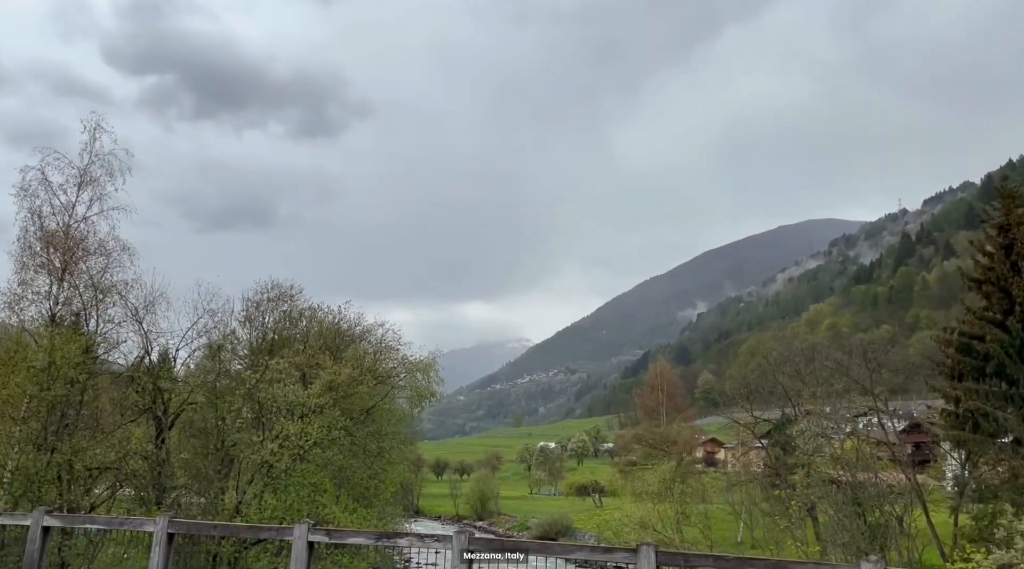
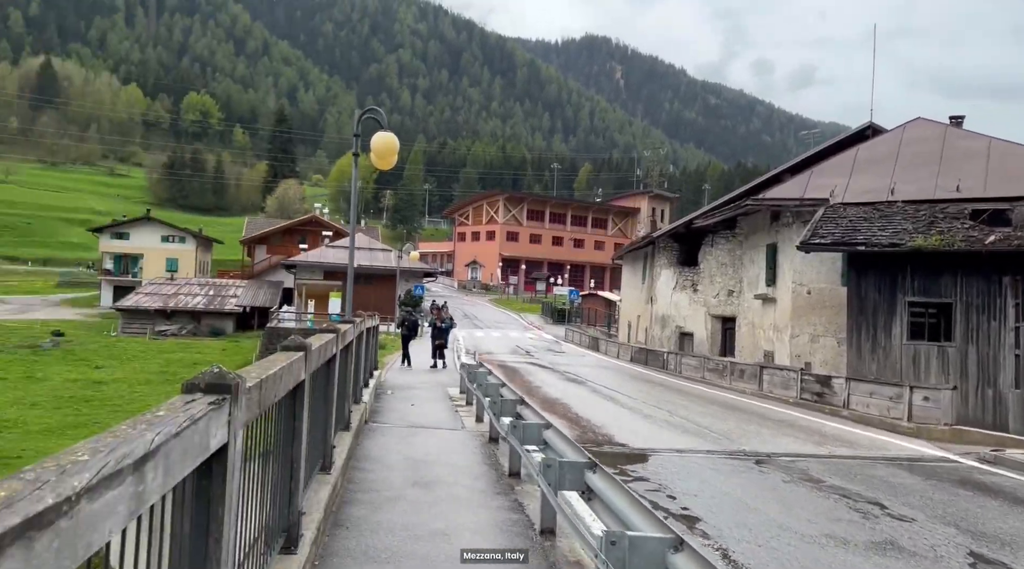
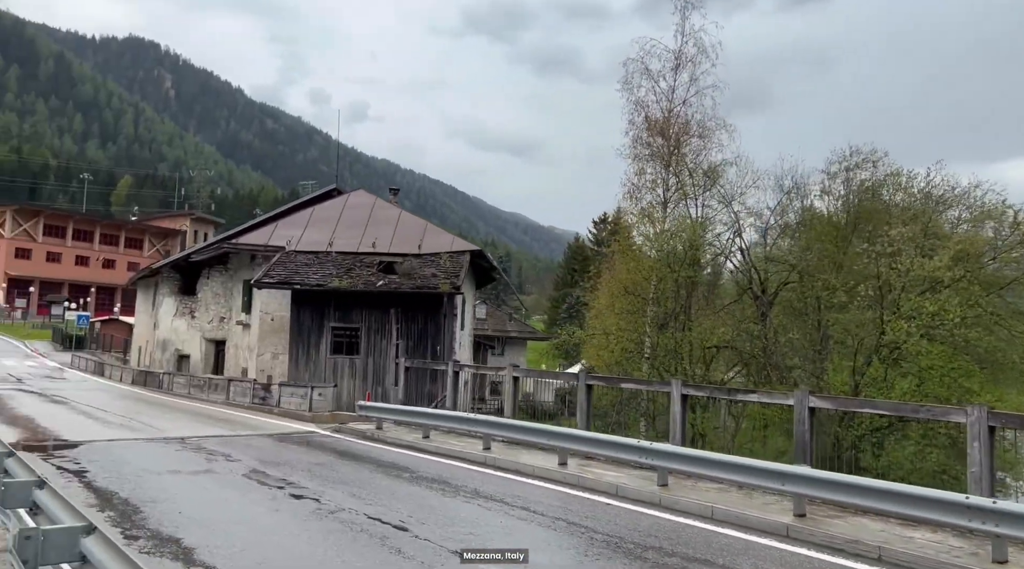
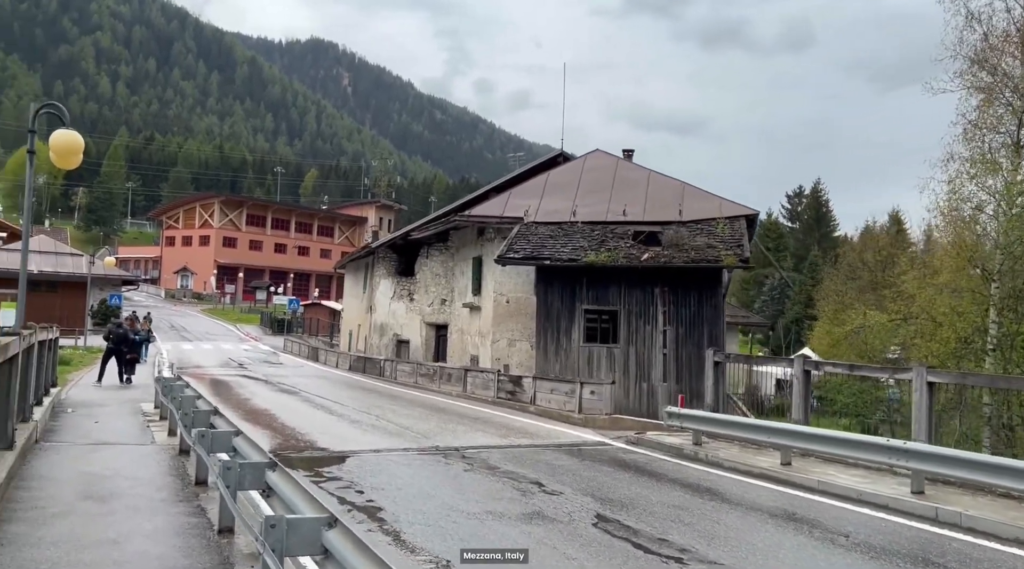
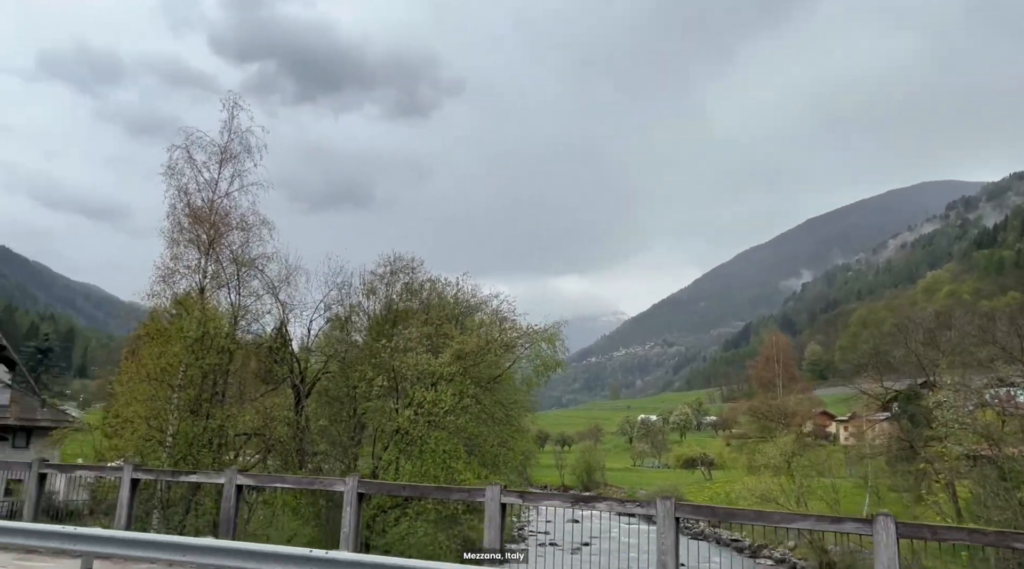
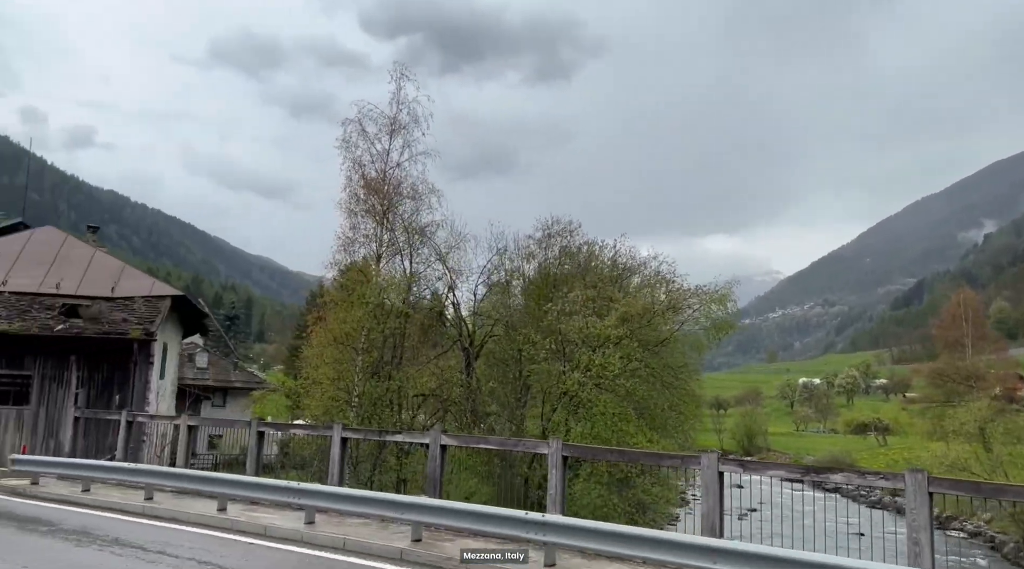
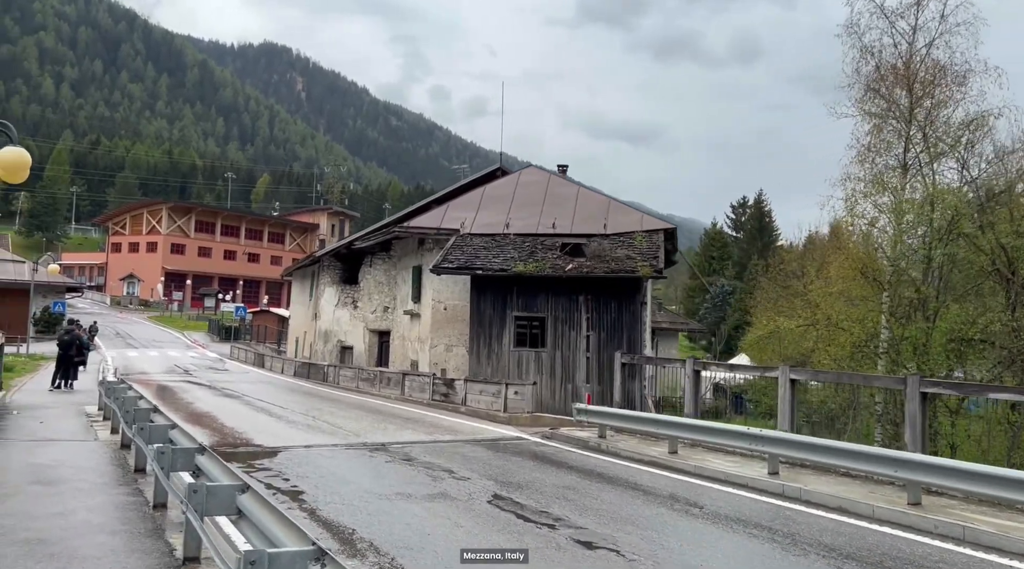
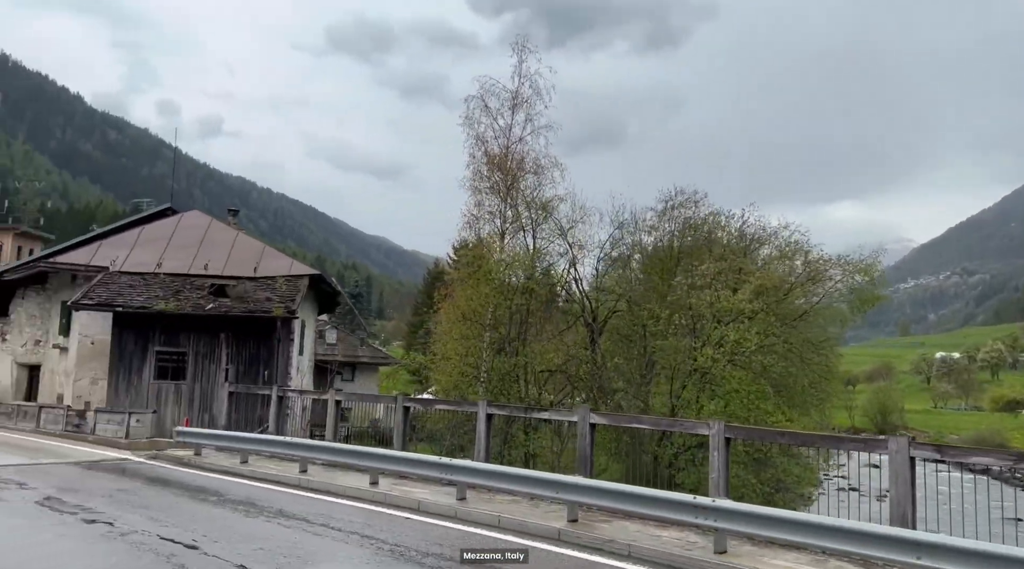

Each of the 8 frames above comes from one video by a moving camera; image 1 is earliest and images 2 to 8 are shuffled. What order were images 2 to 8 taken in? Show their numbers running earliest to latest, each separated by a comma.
5, 6, 8, 3, 7, 4, 2
